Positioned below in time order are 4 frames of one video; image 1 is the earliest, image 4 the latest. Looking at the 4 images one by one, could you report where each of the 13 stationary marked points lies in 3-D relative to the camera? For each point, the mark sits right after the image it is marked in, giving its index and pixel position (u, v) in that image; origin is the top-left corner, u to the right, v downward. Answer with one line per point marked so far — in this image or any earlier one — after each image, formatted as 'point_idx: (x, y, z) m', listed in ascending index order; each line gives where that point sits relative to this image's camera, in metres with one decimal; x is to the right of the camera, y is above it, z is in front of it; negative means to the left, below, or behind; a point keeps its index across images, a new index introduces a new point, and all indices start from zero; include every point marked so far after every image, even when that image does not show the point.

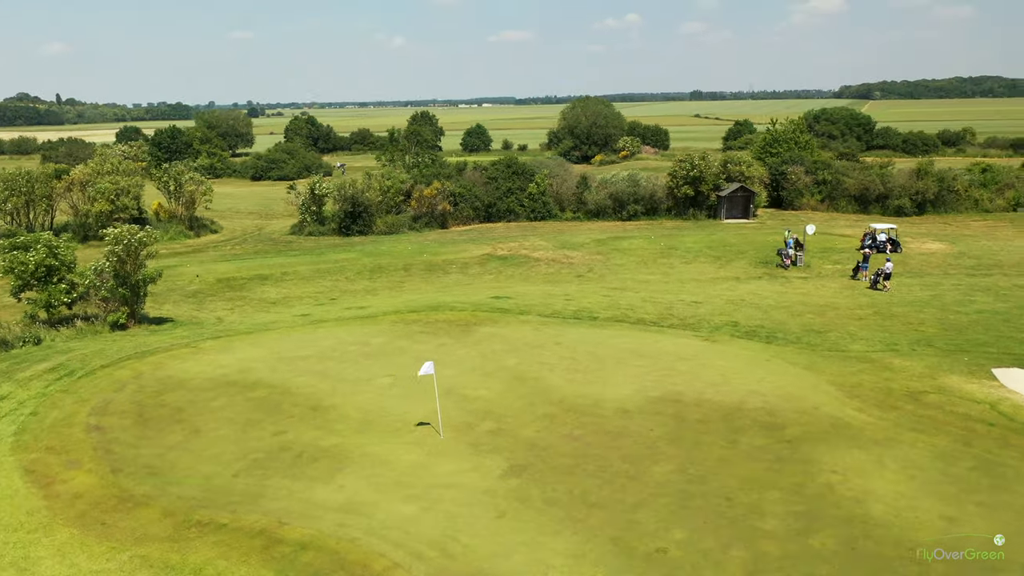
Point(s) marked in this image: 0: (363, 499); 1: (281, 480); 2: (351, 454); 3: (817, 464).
0: (-3.0, -4.4, +17.1) m
1: (-5.0, -4.2, +18.1) m
2: (-3.7, -3.9, +19.4) m
3: (+7.0, -3.9, +18.5) m
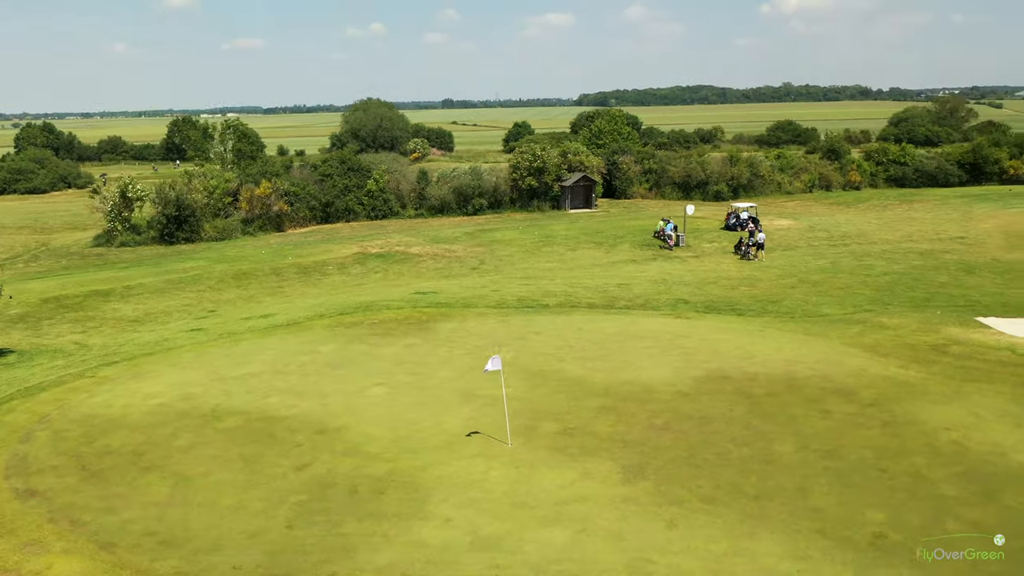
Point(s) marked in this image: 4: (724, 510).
0: (-0.3, -3.9, +13.4) m
1: (-2.5, -3.9, +13.8) m
2: (-1.6, -3.6, +15.4) m
3: (+8.9, -2.9, +17.5) m
4: (+3.6, -3.8, +13.9) m
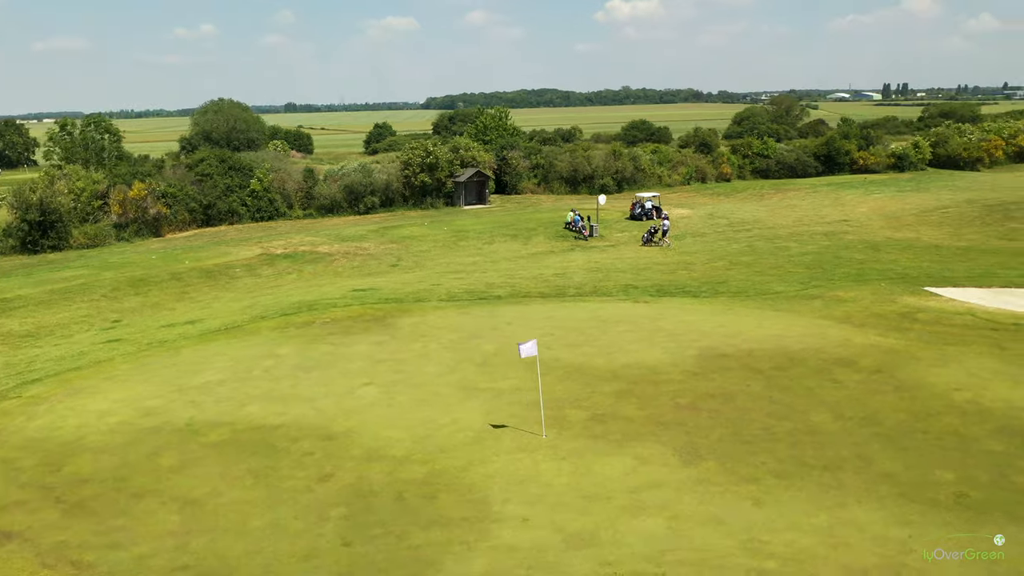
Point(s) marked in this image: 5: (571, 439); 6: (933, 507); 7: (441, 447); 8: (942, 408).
0: (+1.0, -3.5, +12.2) m
1: (-1.3, -3.6, +12.2) m
2: (-0.6, -3.2, +14.0) m
3: (+9.2, -2.1, +17.9) m
4: (+4.8, -3.2, +13.5) m
5: (+1.2, -2.8, +15.6) m
6: (+6.5, -3.4, +12.7) m
7: (-1.3, -3.0, +15.3) m
8: (+8.7, -2.4, +16.5) m
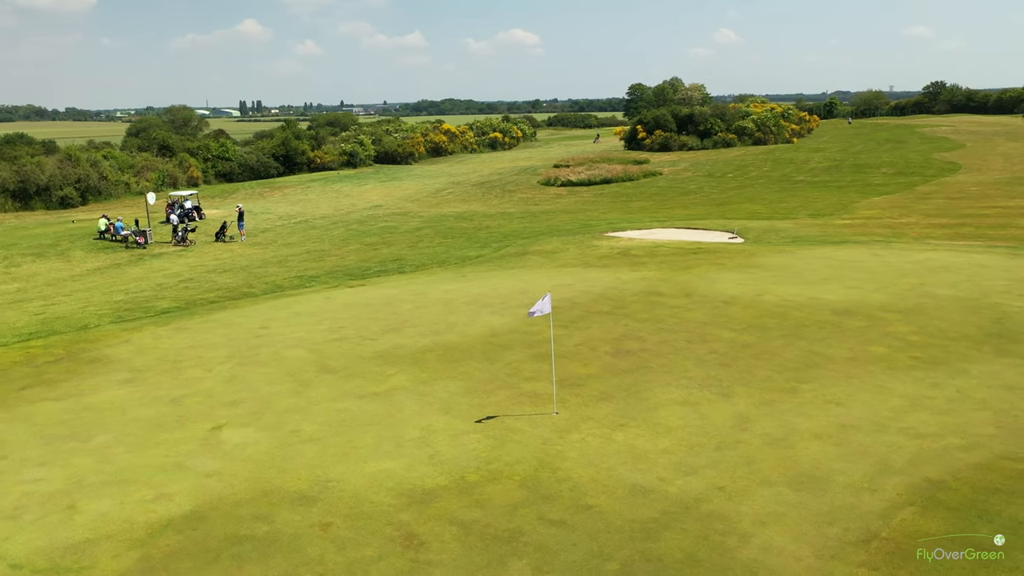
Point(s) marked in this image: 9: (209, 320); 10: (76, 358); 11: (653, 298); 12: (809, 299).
0: (+3.3, -2.3, +10.4) m
1: (+1.6, -2.7, +8.9) m
2: (+0.9, -2.4, +10.6) m
3: (+5.5, -0.2, +20.0) m
4: (+5.2, -1.6, +13.8) m
5: (+1.1, -1.9, +13.0) m
6: (+7.1, -1.4, +14.3) m
7: (-0.5, -2.3, +11.2) m
8: (+6.0, -0.5, +18.6) m
9: (-7.2, -0.7, +19.6) m
10: (-8.7, -1.4, +16.2) m
11: (+3.3, -0.3, +19.7) m
12: (+7.0, -0.3, +19.3) m
